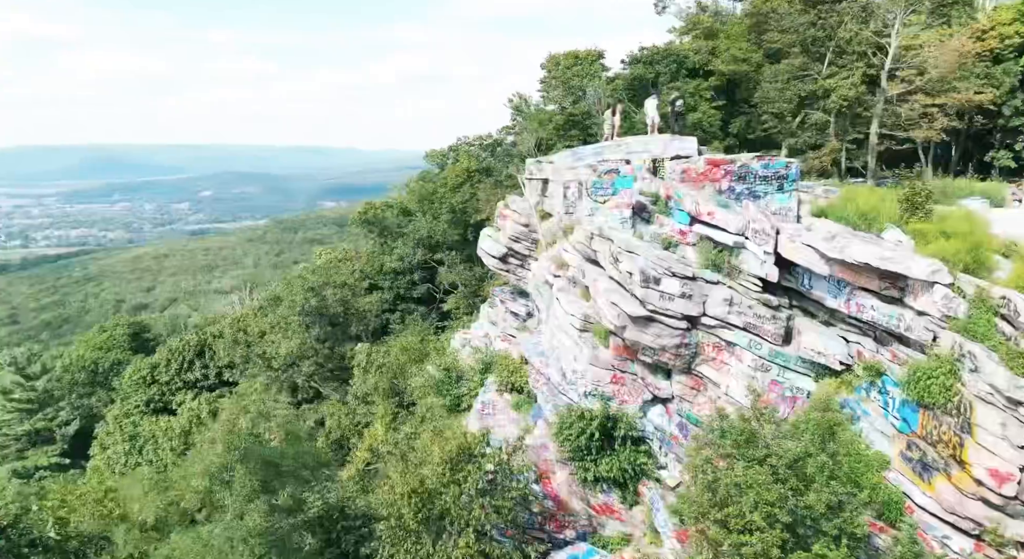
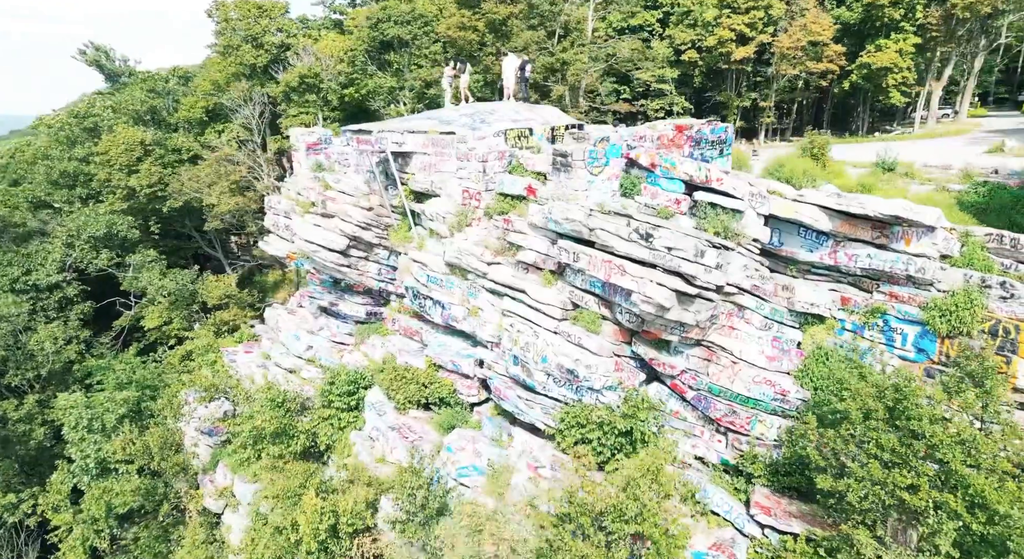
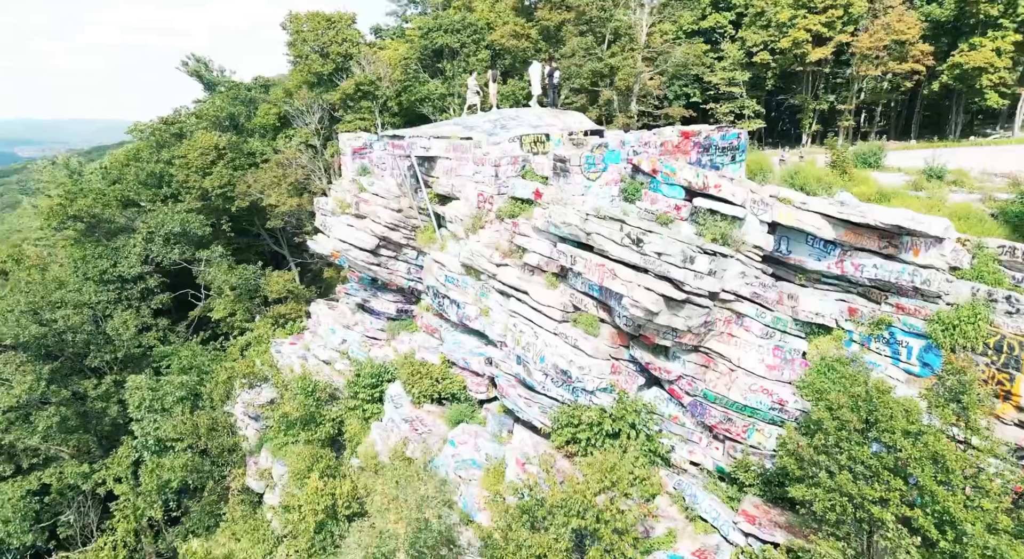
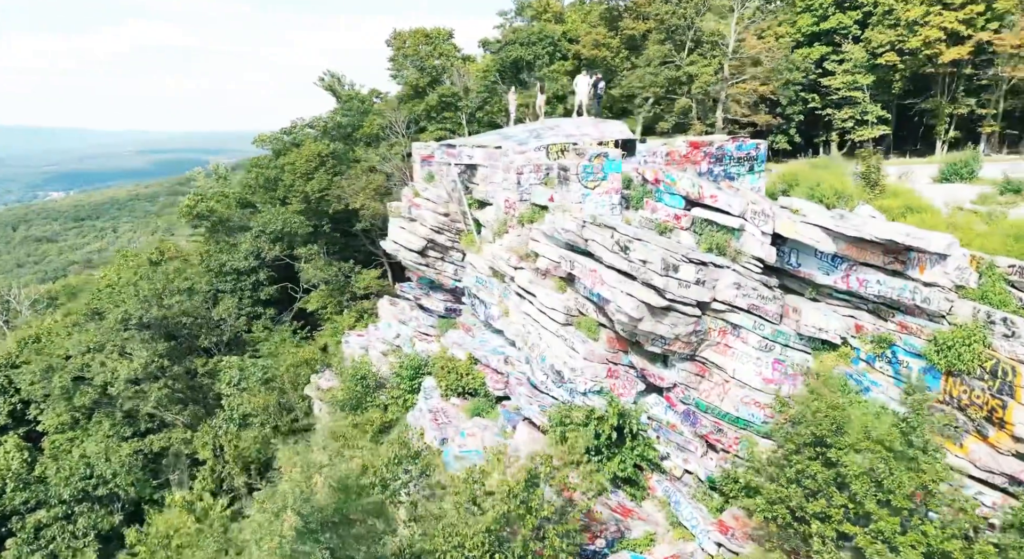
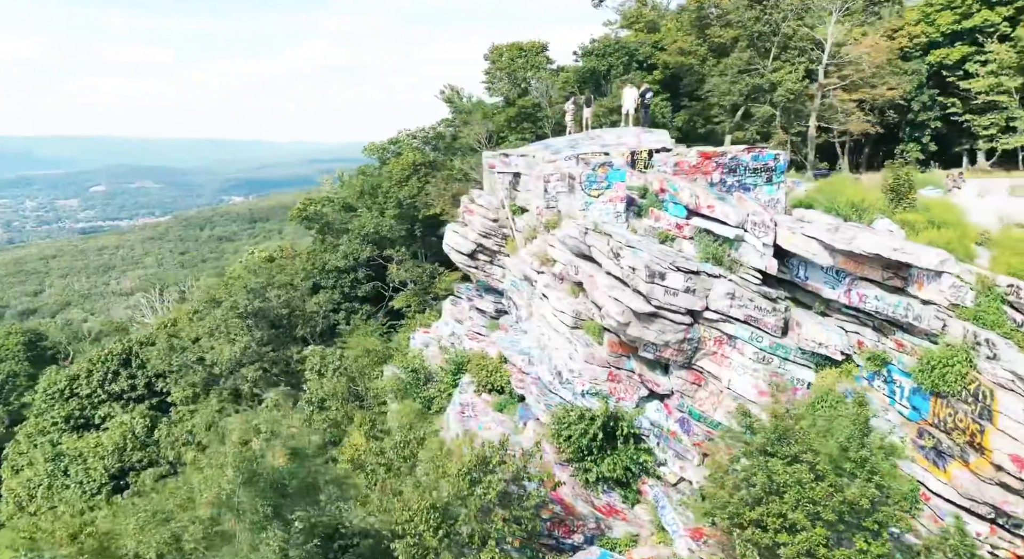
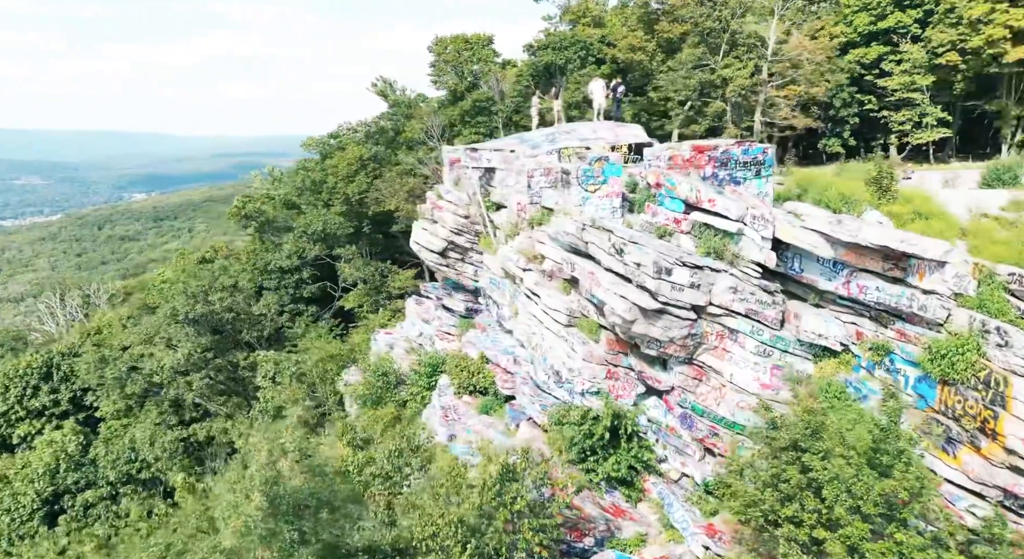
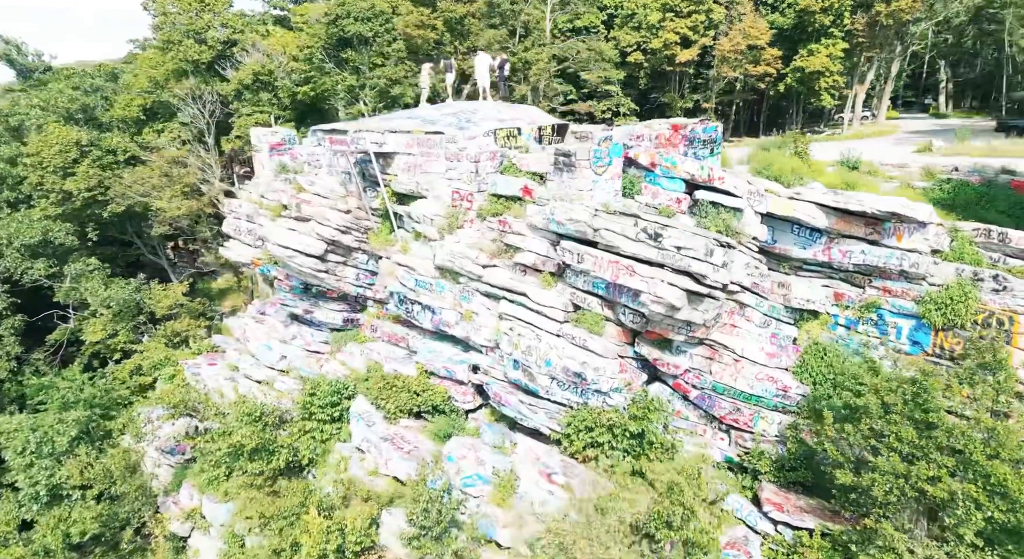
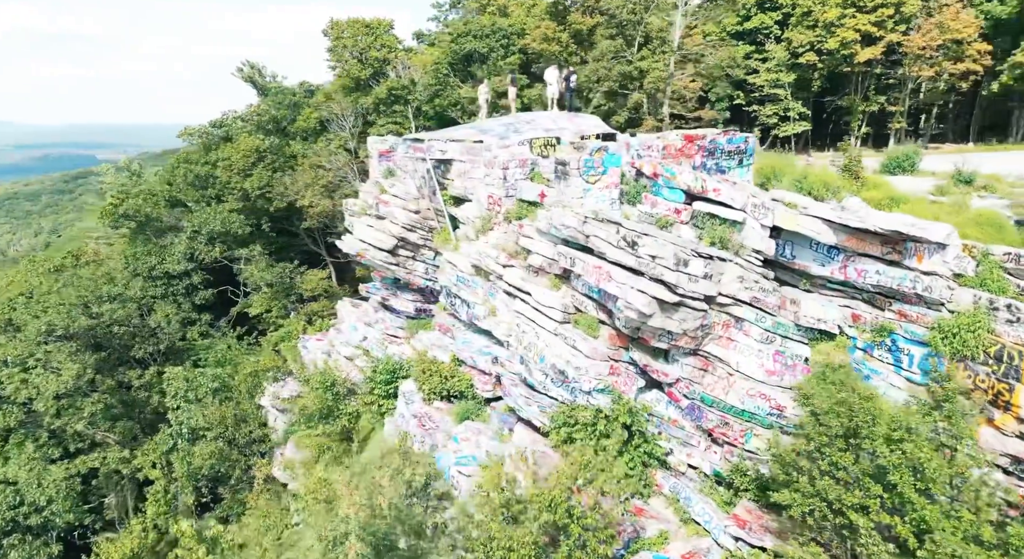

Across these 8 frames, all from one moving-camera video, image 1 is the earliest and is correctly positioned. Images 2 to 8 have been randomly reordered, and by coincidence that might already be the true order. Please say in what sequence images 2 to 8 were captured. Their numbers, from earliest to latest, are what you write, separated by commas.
5, 6, 4, 8, 3, 2, 7
